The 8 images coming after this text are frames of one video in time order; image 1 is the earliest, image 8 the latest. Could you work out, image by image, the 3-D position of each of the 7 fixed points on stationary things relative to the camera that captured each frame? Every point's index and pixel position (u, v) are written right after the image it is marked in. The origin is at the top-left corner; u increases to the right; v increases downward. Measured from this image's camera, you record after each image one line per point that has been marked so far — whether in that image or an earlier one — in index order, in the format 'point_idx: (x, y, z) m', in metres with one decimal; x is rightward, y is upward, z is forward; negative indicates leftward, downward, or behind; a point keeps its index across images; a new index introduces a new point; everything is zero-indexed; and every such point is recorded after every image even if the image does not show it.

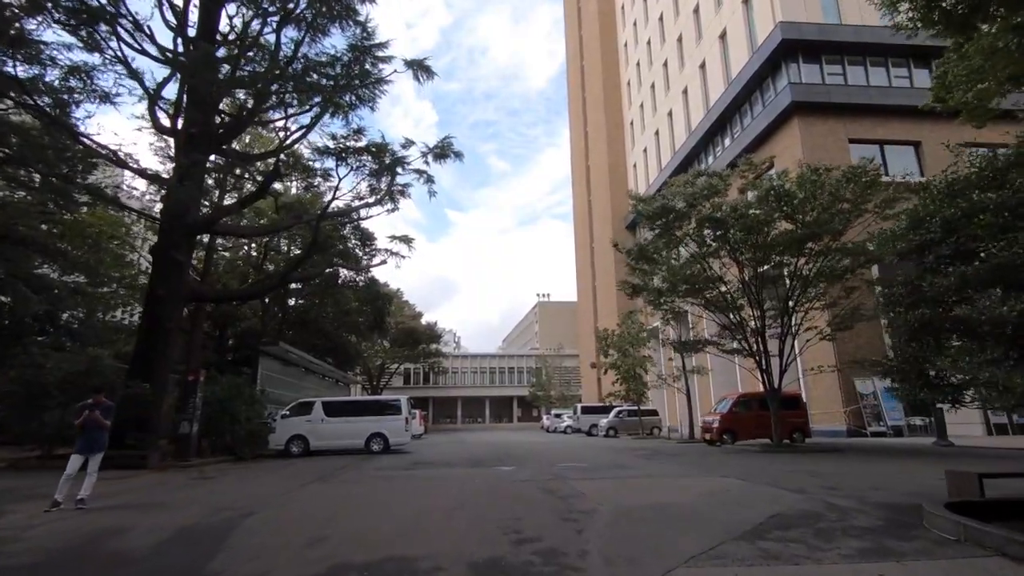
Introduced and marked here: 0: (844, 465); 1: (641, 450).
0: (+6.9, -3.8, +11.6) m
1: (+4.0, -5.1, +17.0) m
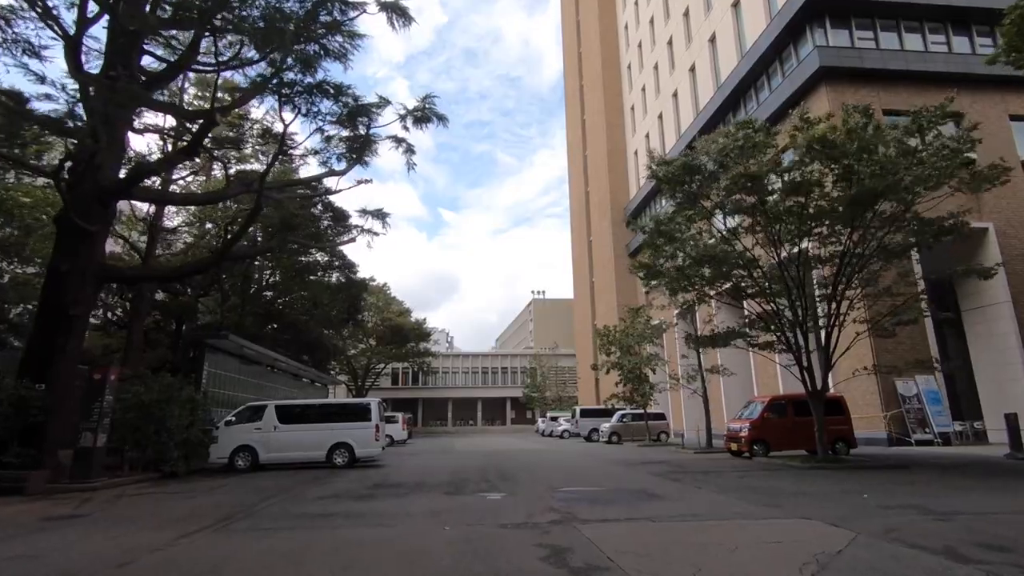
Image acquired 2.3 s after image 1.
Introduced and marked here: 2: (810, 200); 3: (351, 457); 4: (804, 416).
0: (+6.7, -3.3, +8.6) m
1: (+3.7, -4.6, +14.0) m
2: (+7.5, +2.3, +14.1) m
3: (-4.7, -4.9, +16.0) m
4: (+8.6, -3.8, +16.2) m
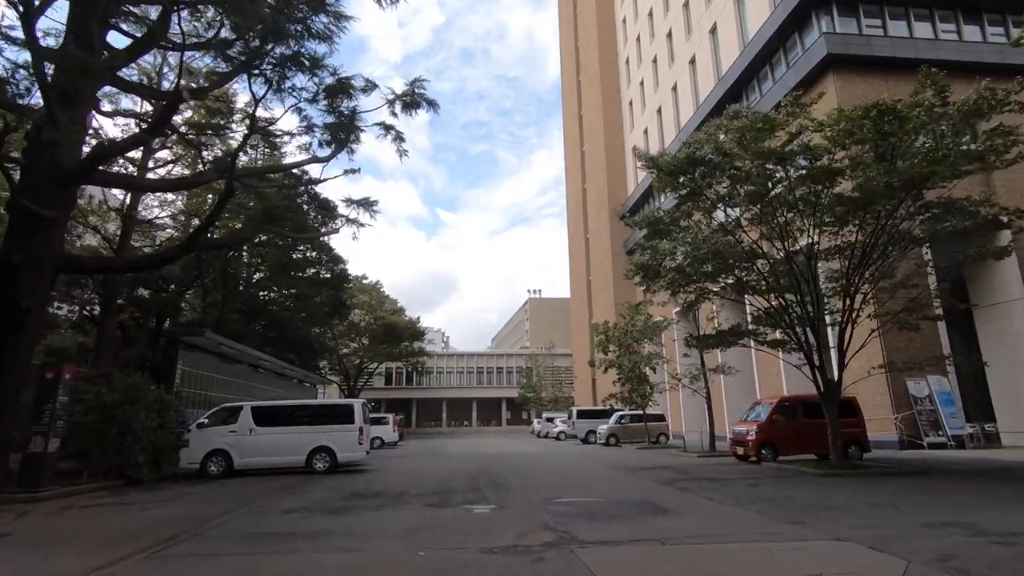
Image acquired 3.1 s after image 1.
0: (+6.6, -3.1, +7.7) m
1: (+3.5, -4.4, +13.1) m
2: (+7.4, +2.4, +13.2) m
3: (-4.9, -4.7, +15.0) m
4: (+8.4, -3.6, +15.3) m
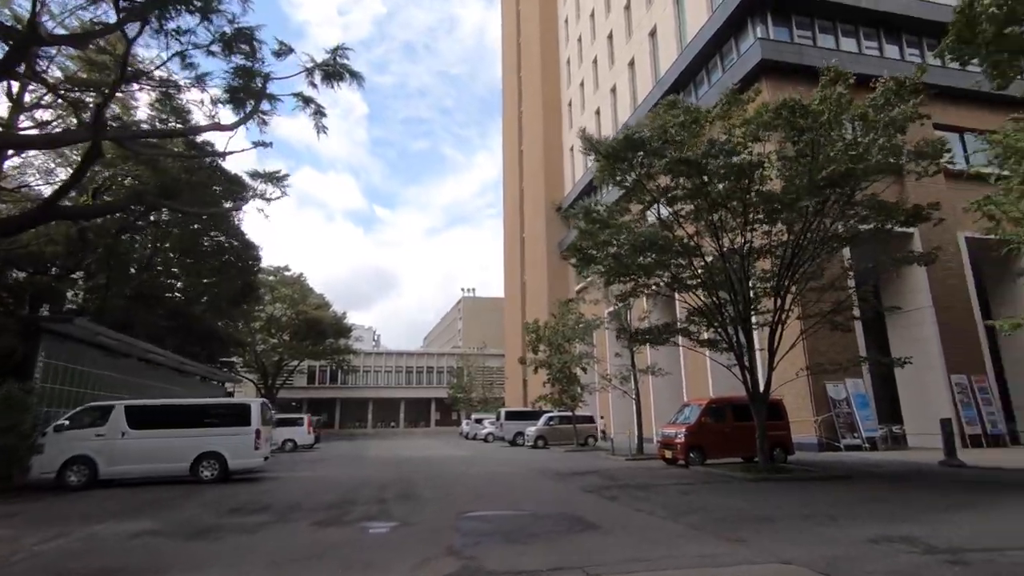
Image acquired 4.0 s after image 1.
0: (+5.4, -3.0, +7.2) m
1: (+1.7, -4.3, +12.2) m
2: (+5.7, +2.5, +12.9) m
3: (-6.9, -4.3, +13.2) m
4: (+6.3, -3.6, +15.0) m
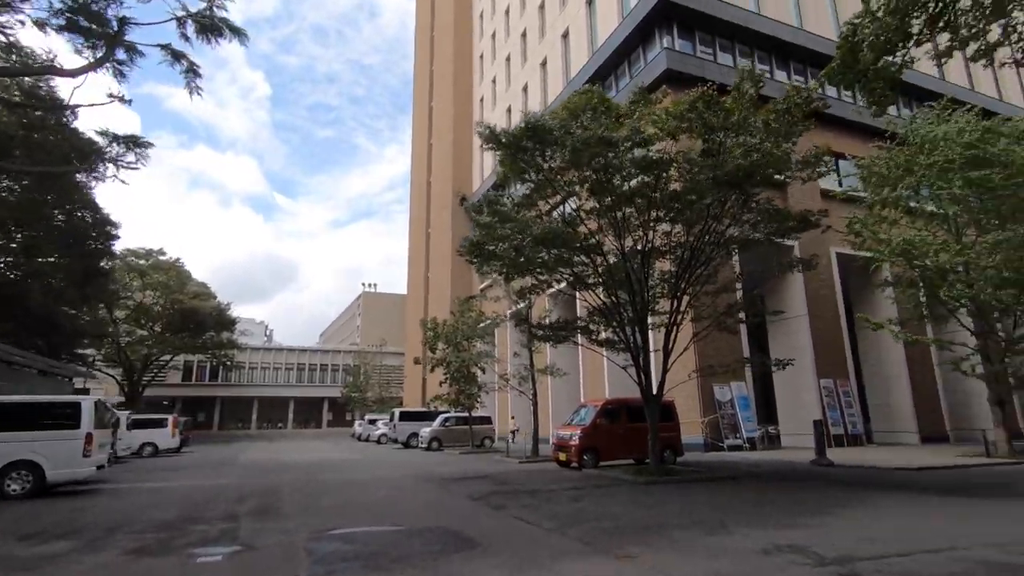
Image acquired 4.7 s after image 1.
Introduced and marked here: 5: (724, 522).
0: (+3.8, -3.1, +7.1) m
1: (-0.7, -4.1, +11.4) m
2: (+3.4, +2.5, +12.7) m
3: (-9.4, -3.8, +10.9) m
4: (+3.4, -3.7, +15.0) m
5: (+2.8, -3.0, +7.1) m
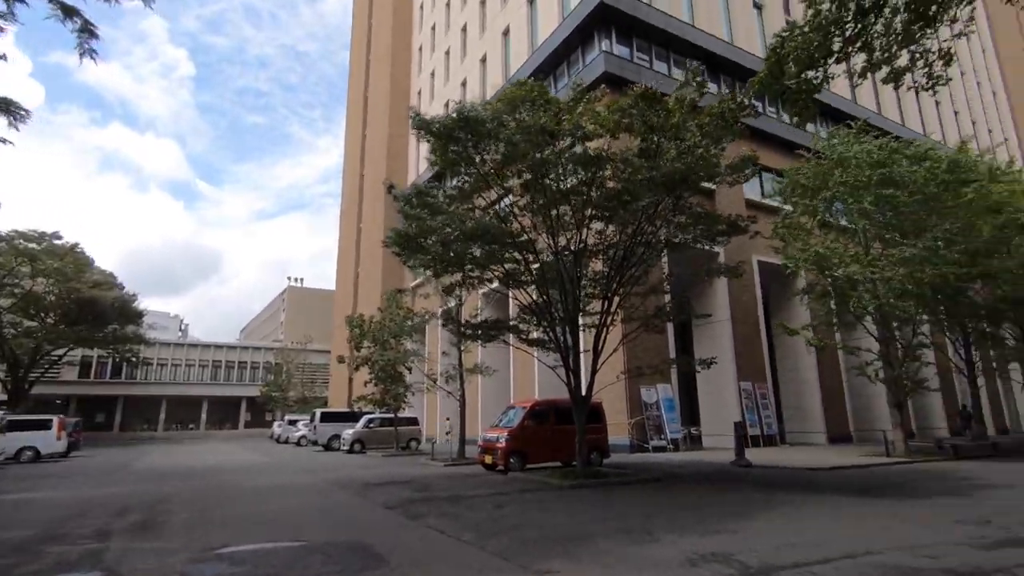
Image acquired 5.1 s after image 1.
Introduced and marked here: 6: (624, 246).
0: (+2.7, -3.1, +7.0) m
1: (-2.3, -4.0, +10.8) m
2: (+1.8, +2.5, +12.6) m
3: (-10.8, -3.5, +9.2) m
4: (+1.4, -3.6, +14.7) m
5: (+1.7, -3.0, +6.9) m
6: (+2.8, +1.0, +13.5) m
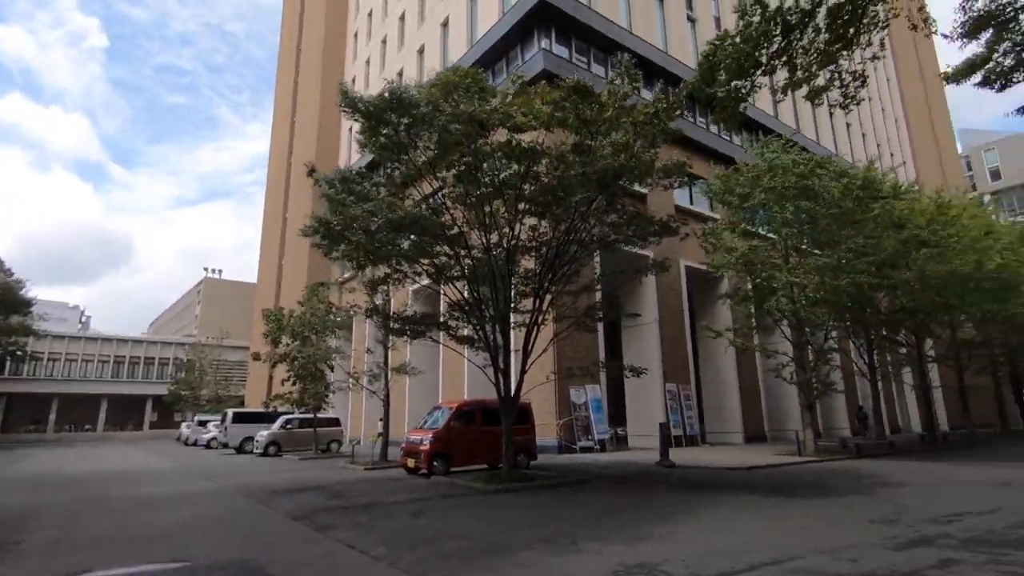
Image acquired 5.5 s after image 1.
0: (+1.7, -3.1, +6.8) m
1: (-3.7, -3.8, +9.9) m
2: (+0.3, +2.5, +12.2) m
3: (-12.0, -3.1, +7.4) m
4: (-0.5, -3.6, +14.3) m
5: (+0.7, -3.0, +6.5) m
6: (+1.1, +1.1, +13.3) m
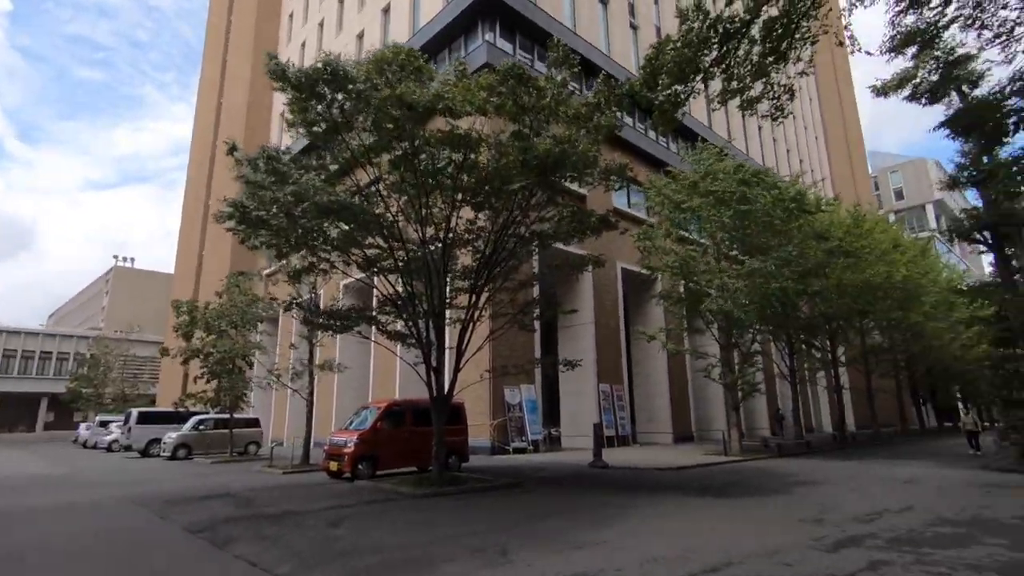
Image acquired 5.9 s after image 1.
0: (+0.9, -3.0, +6.5) m
1: (-4.9, -3.6, +9.0) m
2: (-1.0, +2.6, +11.7) m
3: (-12.8, -2.6, +5.5) m
4: (-2.2, -3.4, +13.7) m
5: (-0.1, -2.9, +6.1) m
6: (-0.4, +1.2, +12.9) m
